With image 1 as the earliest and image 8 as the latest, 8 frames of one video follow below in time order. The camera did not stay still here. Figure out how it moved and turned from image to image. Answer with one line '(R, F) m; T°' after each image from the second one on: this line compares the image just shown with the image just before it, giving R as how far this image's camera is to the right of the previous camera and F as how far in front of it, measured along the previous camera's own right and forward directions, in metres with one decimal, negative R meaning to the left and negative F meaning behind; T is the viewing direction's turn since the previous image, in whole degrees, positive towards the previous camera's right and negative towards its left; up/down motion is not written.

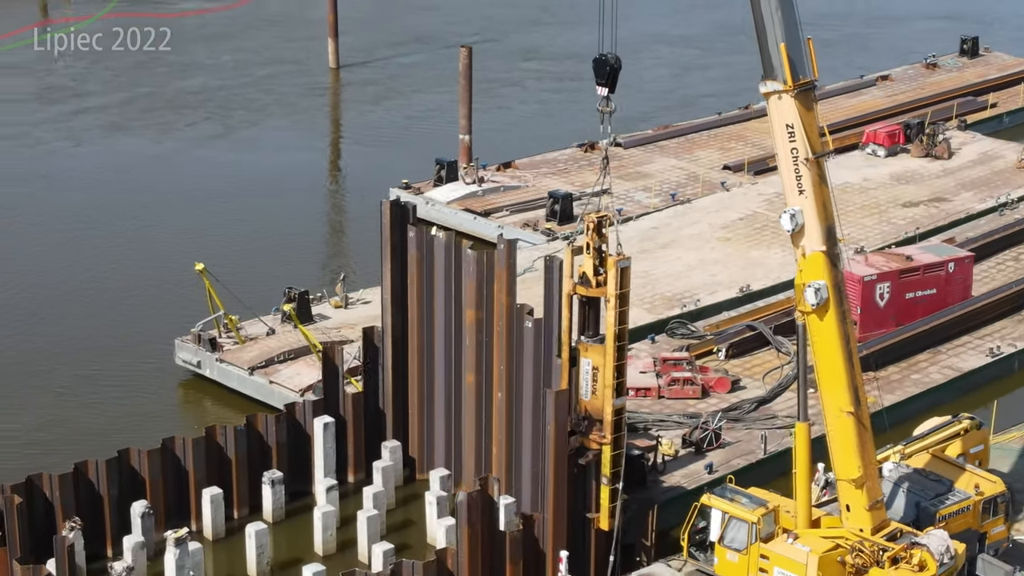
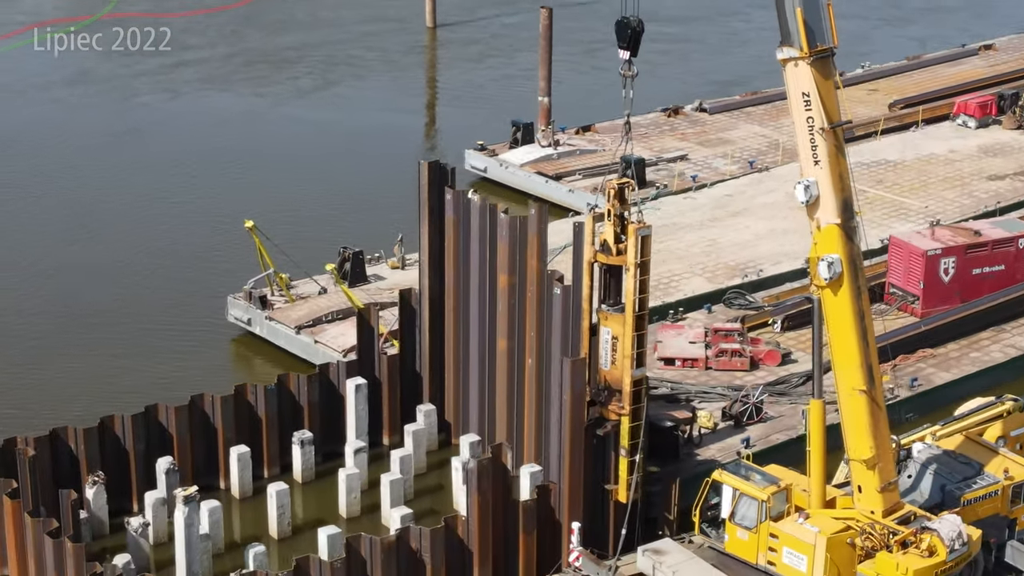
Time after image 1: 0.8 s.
(+1.4, +0.4) m; -4°
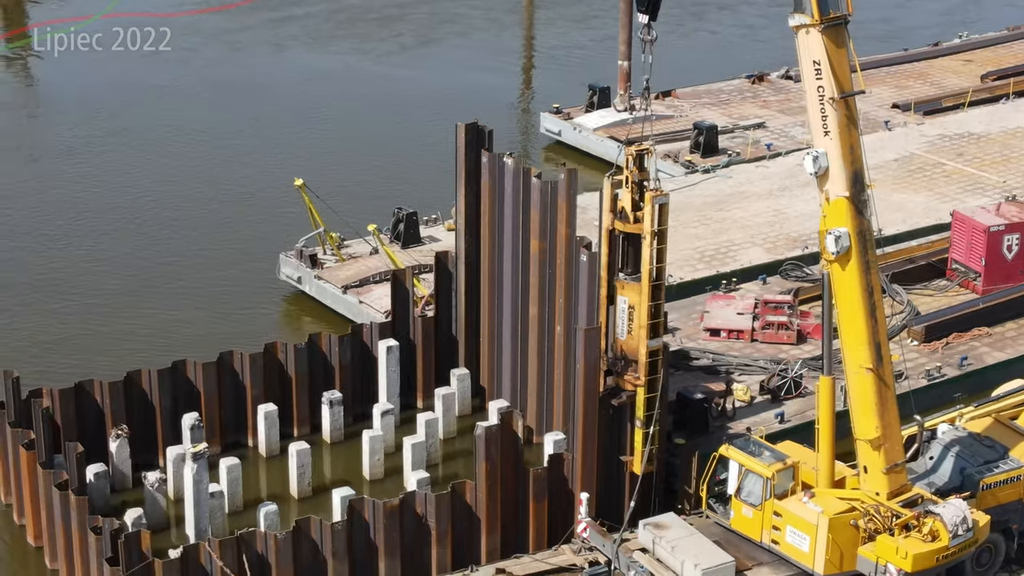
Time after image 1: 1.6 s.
(+1.4, +0.3) m; -4°
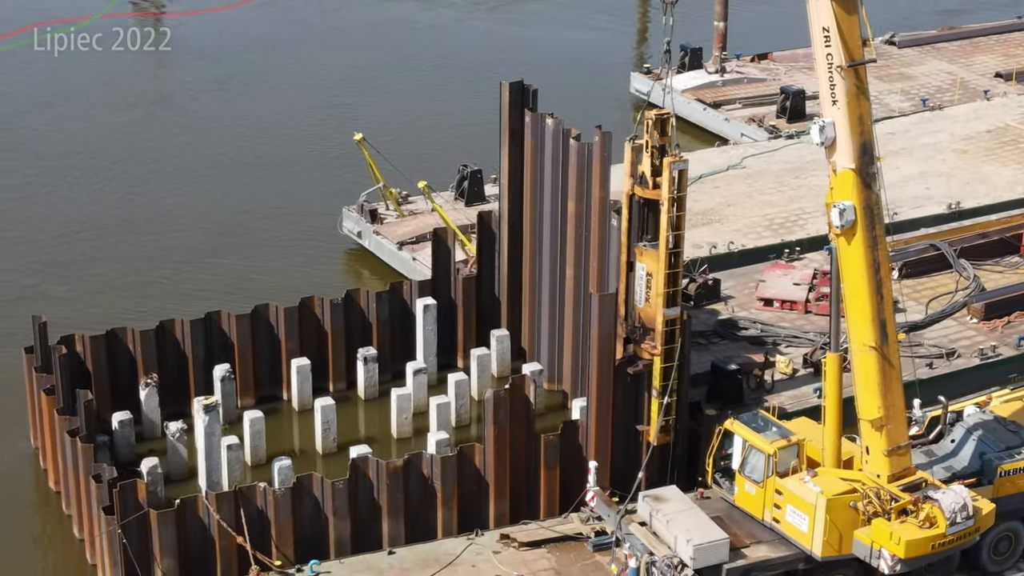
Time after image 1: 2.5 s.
(+1.7, +0.4) m; -5°
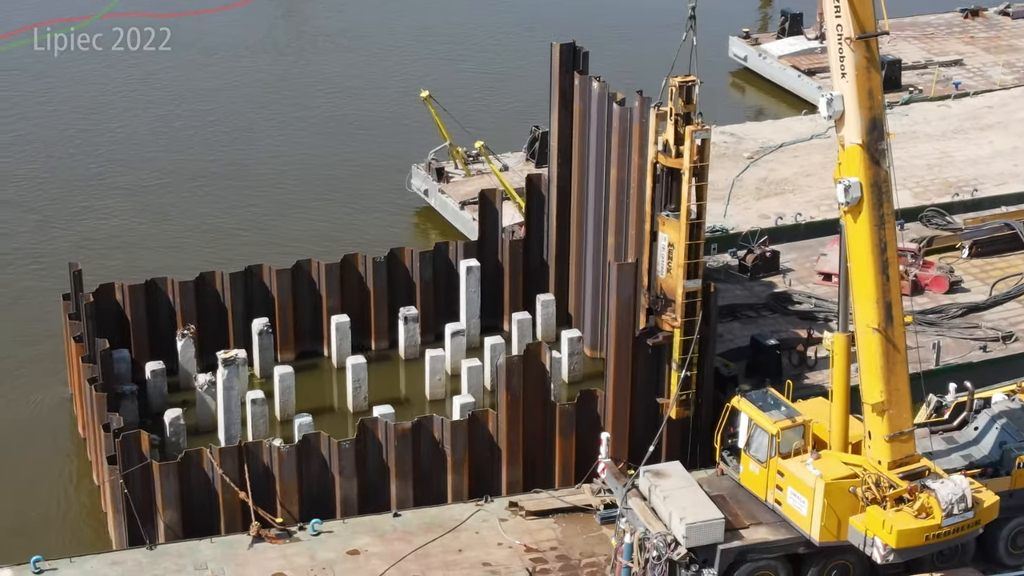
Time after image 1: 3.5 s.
(+1.7, +0.4) m; -5°
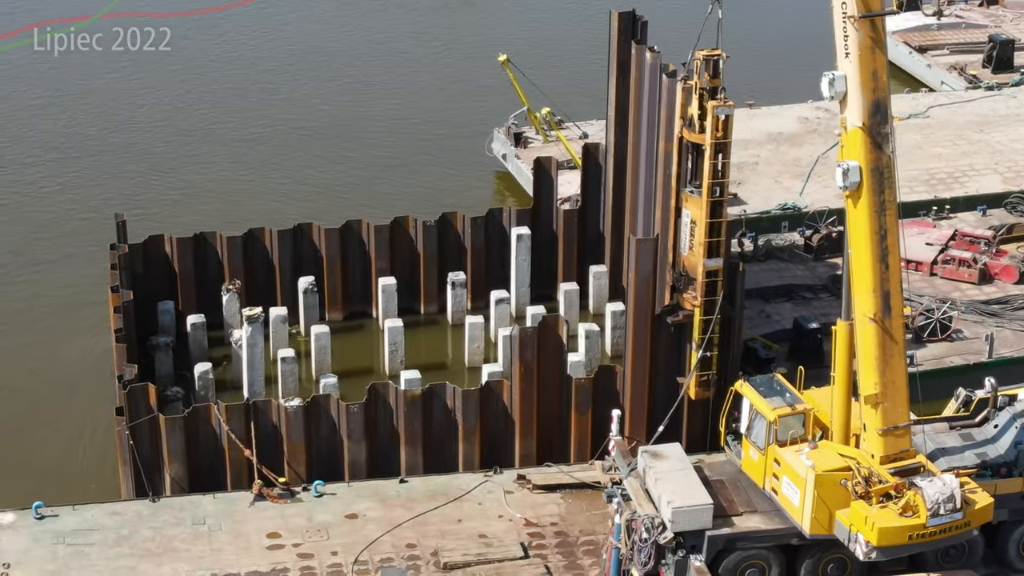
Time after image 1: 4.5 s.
(+1.9, +0.4) m; -6°
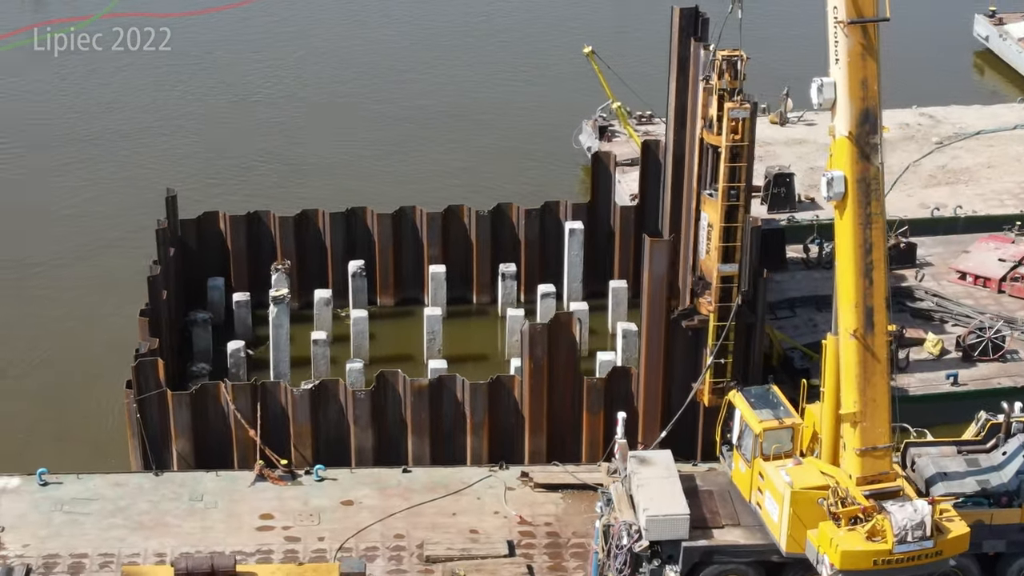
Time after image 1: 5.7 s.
(+2.2, +0.3) m; -6°
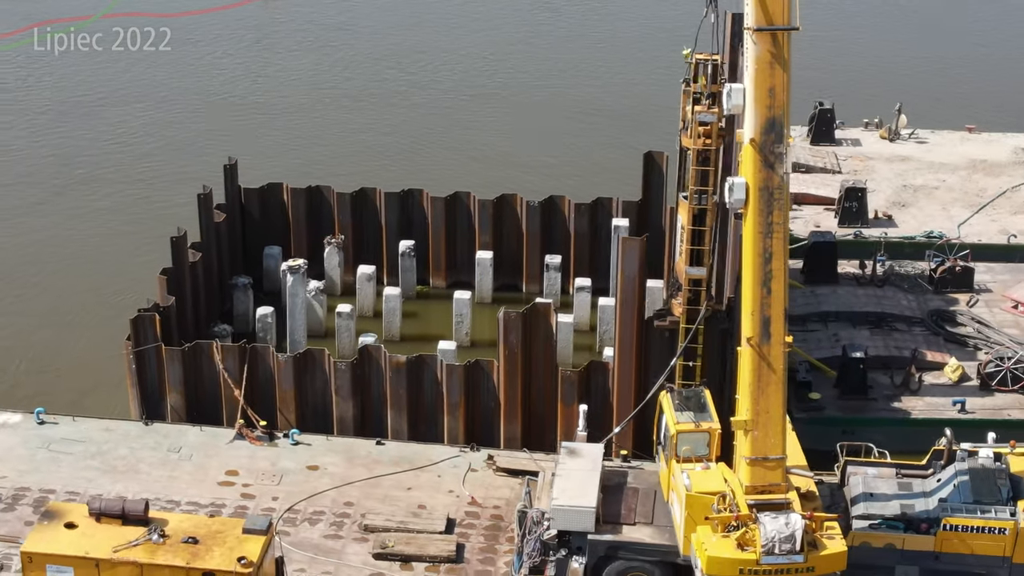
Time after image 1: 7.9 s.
(+3.8, -0.1) m; -10°
